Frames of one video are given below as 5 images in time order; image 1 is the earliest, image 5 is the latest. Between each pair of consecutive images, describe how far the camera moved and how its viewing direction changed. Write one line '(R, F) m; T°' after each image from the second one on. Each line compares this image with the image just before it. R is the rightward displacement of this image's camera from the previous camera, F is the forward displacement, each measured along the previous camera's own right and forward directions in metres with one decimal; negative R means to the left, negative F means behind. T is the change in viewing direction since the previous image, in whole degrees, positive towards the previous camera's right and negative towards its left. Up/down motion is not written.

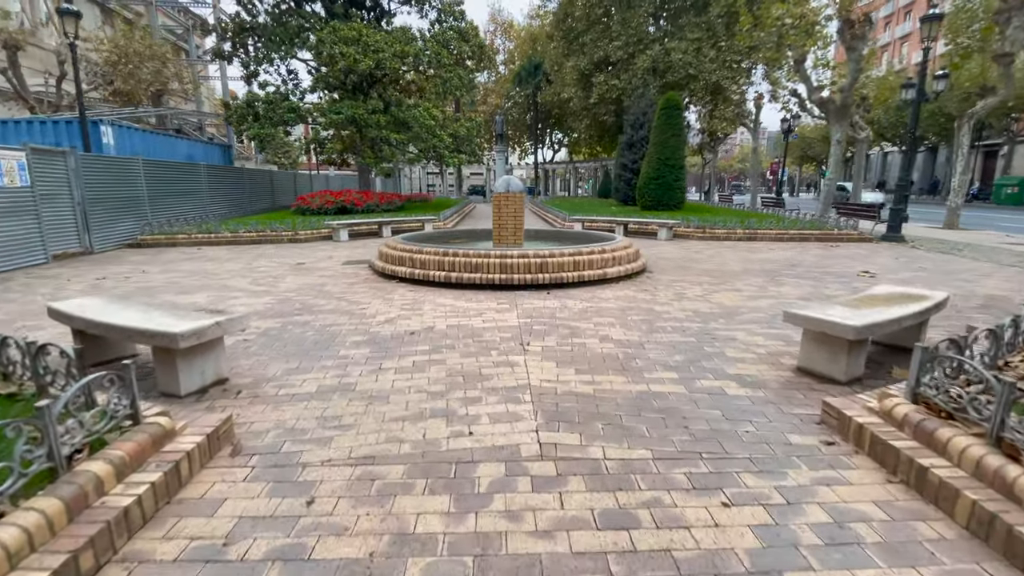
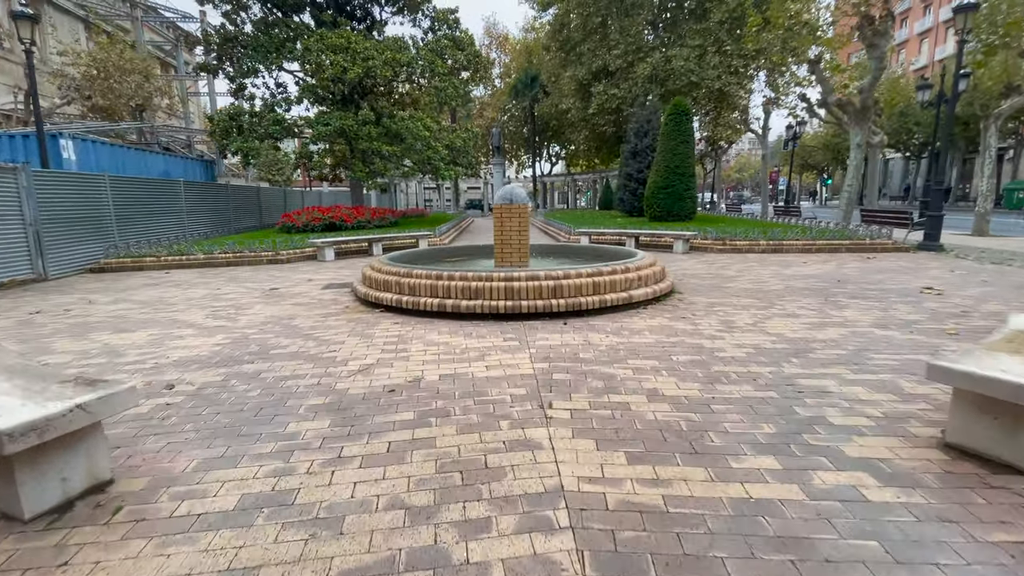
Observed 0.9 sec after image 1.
(-0.1, +1.1) m; 0°
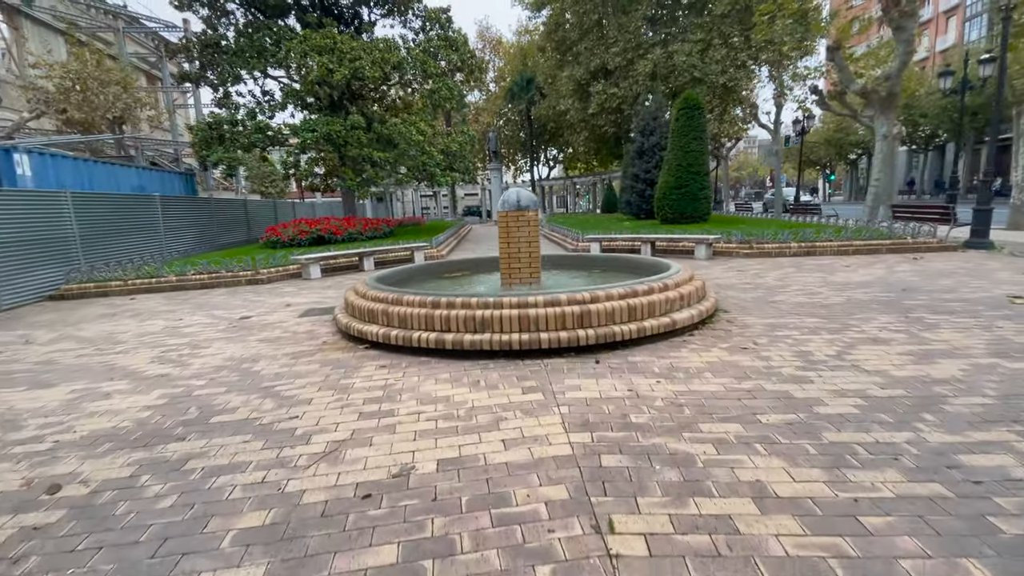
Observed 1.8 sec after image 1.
(-0.1, +1.1) m; 0°
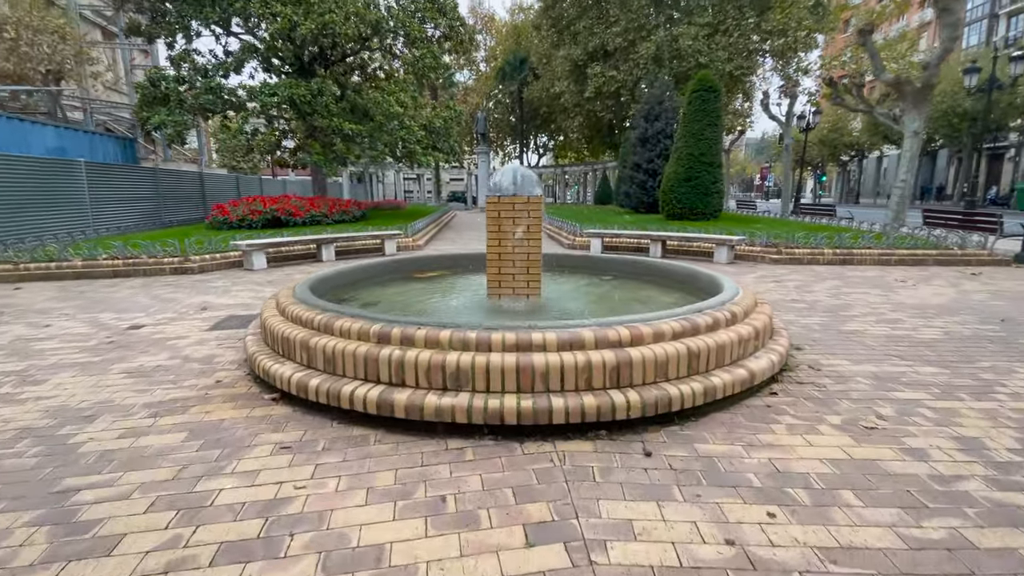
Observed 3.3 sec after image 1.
(-0.1, +1.6) m; +2°
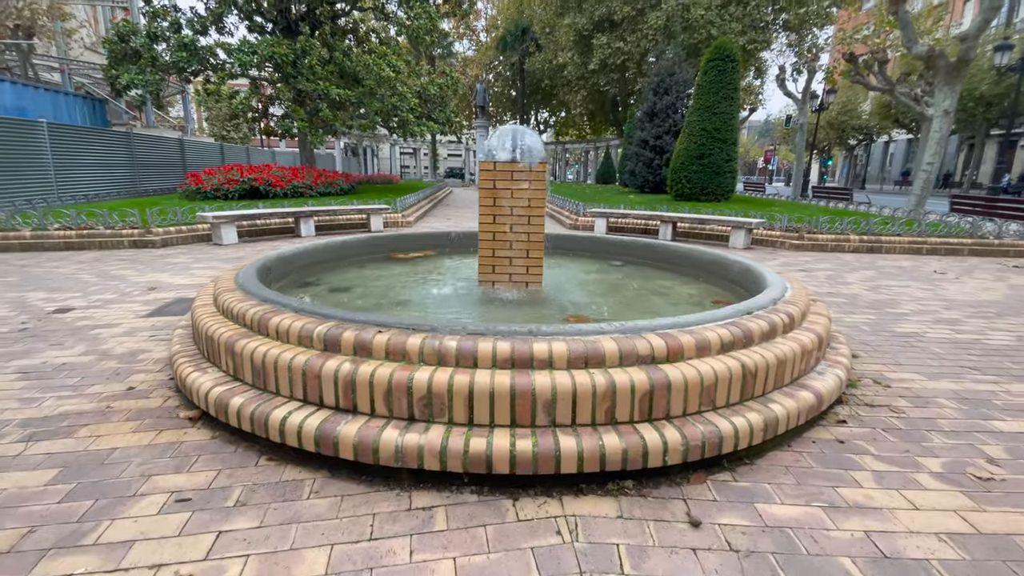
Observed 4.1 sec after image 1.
(0.0, +0.7) m; 0°
